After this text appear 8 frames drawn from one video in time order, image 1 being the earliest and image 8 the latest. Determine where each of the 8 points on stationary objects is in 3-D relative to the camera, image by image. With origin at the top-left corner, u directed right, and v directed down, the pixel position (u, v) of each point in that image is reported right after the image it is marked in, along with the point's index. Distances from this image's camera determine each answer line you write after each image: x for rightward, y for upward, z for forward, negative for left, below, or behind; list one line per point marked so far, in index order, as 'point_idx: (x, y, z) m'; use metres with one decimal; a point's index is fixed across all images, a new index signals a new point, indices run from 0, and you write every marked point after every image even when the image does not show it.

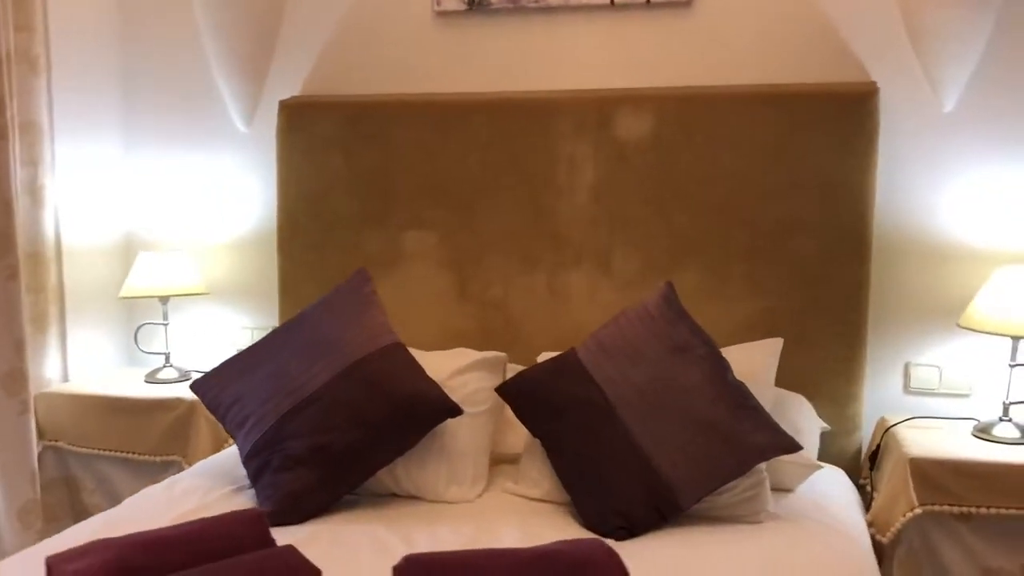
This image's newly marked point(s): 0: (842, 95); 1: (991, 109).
0: (+0.8, +0.5, +2.3) m
1: (+1.1, +0.4, +2.2) m
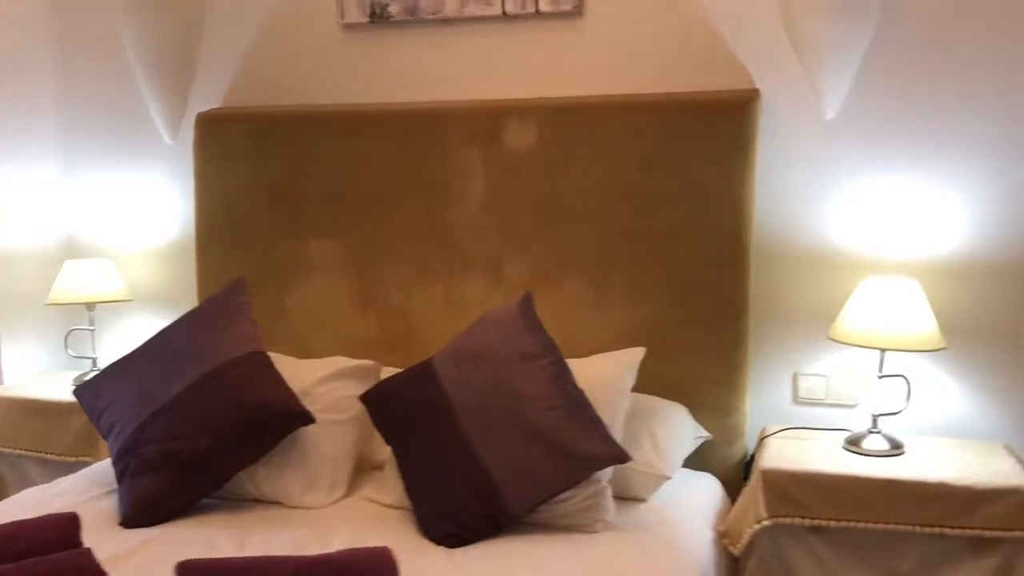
0: (+0.5, +0.4, +2.3) m
1: (+0.8, +0.4, +2.2) m
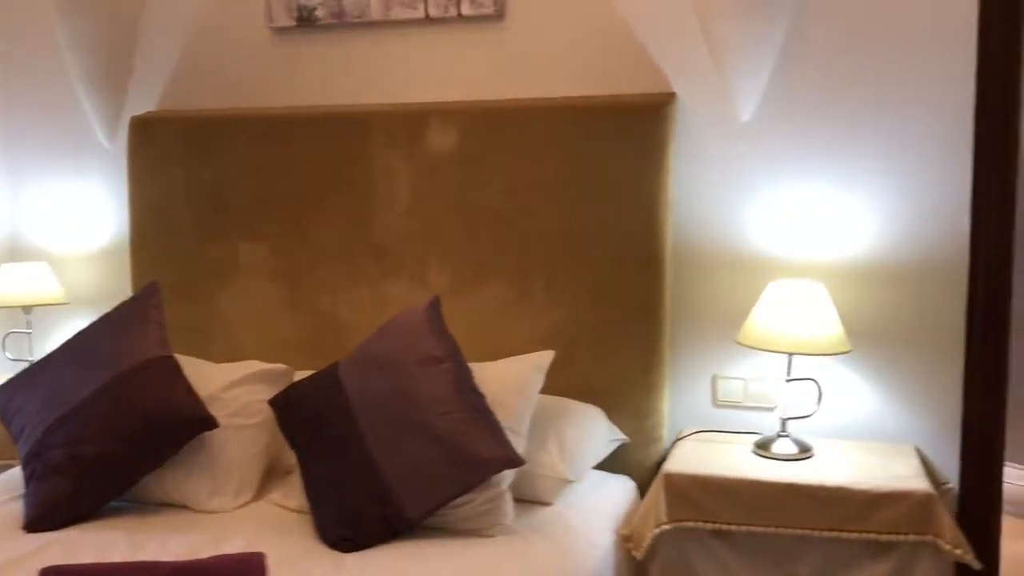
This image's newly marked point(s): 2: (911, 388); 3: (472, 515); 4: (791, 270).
0: (+0.3, +0.4, +2.3) m
1: (+0.6, +0.4, +2.2) m
2: (+0.9, -0.2, +2.2) m
3: (-0.1, -0.4, +1.9) m
4: (+0.7, 0.0, +2.2) m
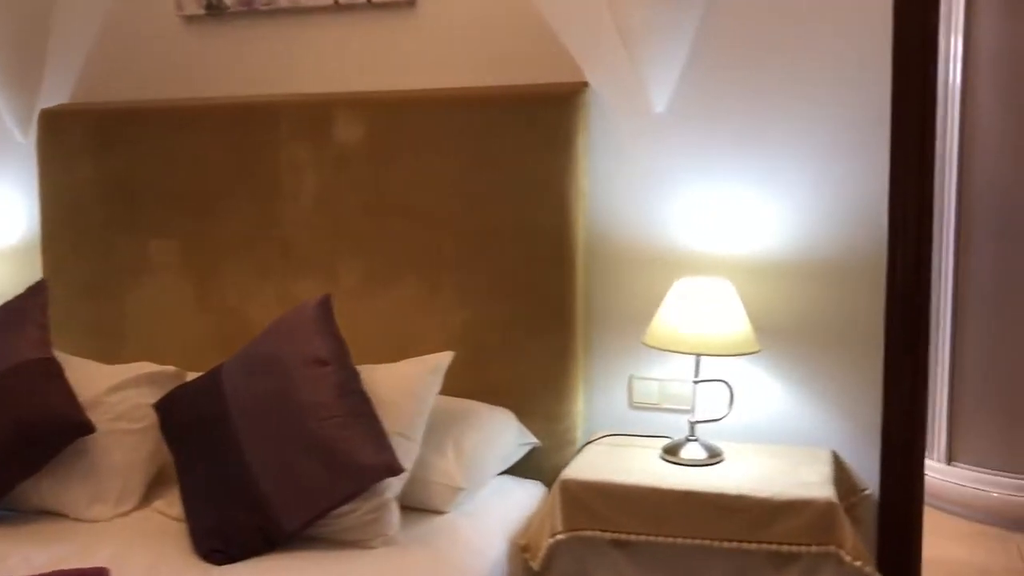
0: (+0.1, +0.4, +2.2) m
1: (+0.4, +0.4, +2.1) m
2: (+0.7, -0.2, +2.1) m
3: (-0.3, -0.4, +1.8) m
4: (+0.4, 0.0, +2.1) m
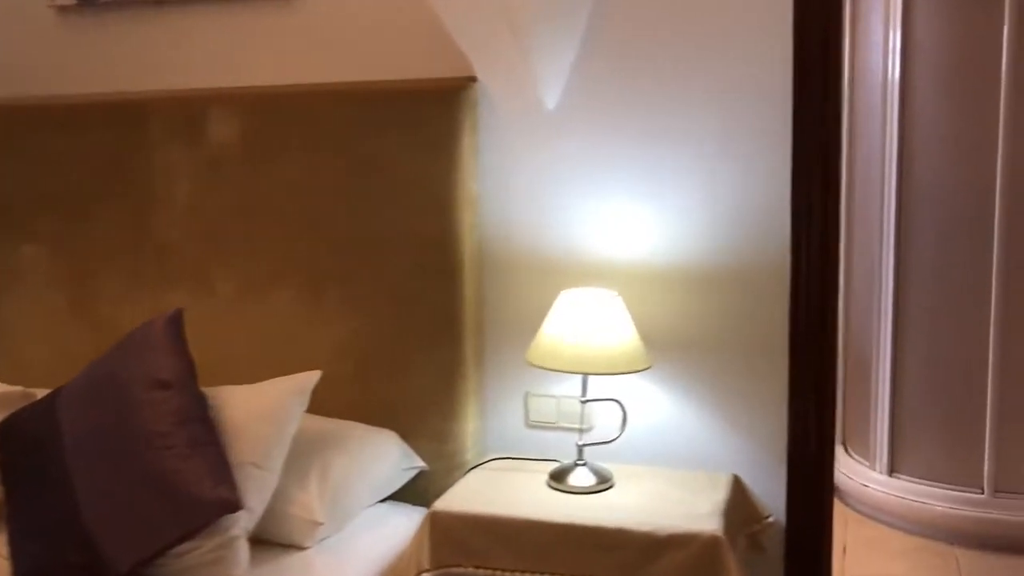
0: (-0.2, +0.4, +2.0) m
1: (+0.2, +0.4, +2.0) m
2: (+0.4, -0.2, +1.9) m
3: (-0.5, -0.5, +1.6) m
4: (+0.2, 0.0, +2.0) m
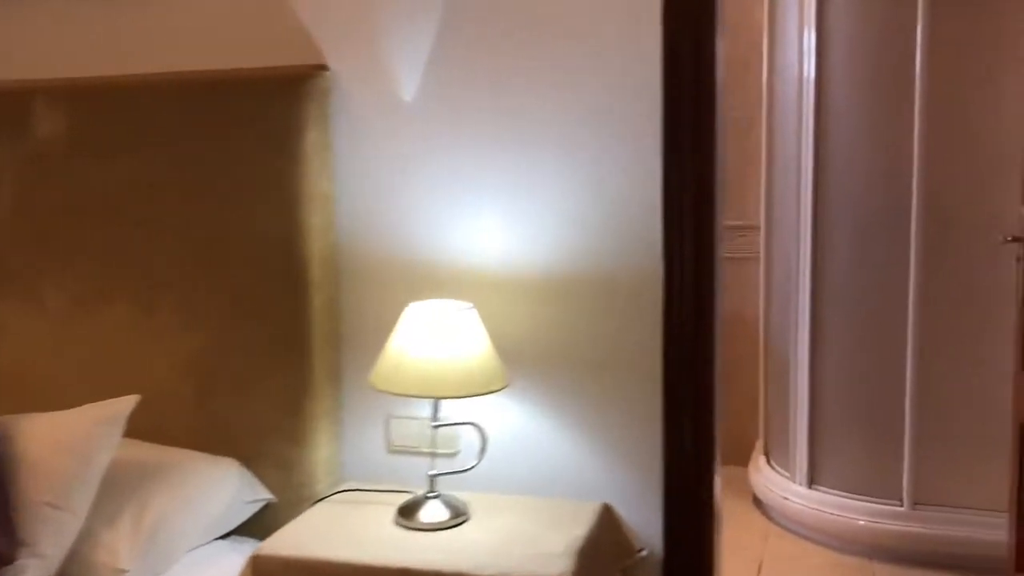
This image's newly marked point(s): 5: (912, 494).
0: (-0.5, +0.4, +1.8) m
1: (-0.1, +0.4, +1.8) m
2: (+0.2, -0.3, +1.7) m
3: (-0.8, -0.5, +1.4) m
4: (-0.1, 0.0, +1.8) m
5: (+1.2, -0.6, +2.9) m
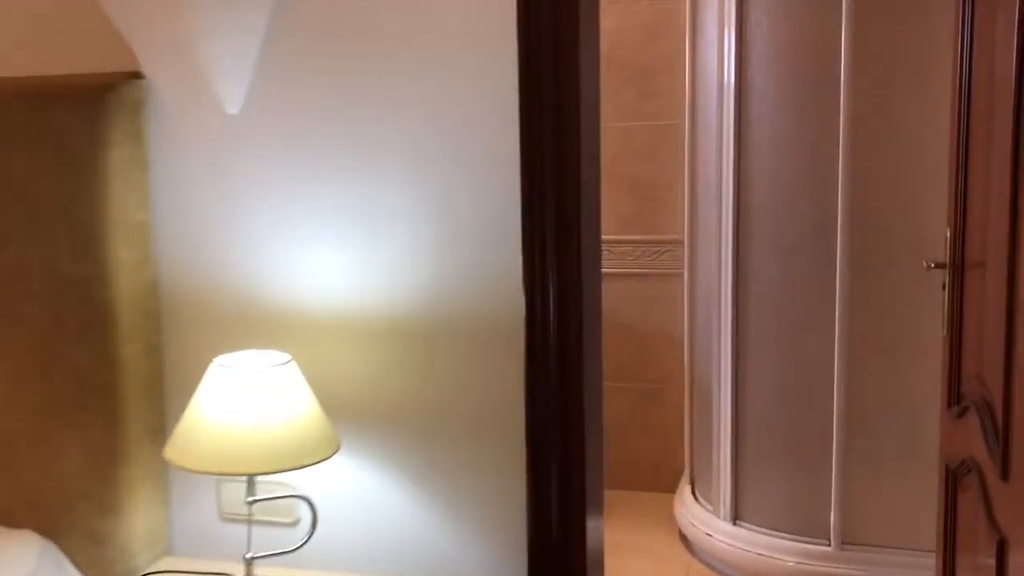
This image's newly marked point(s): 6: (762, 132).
0: (-0.7, +0.3, +1.5) m
1: (-0.4, +0.3, +1.5) m
2: (-0.1, -0.3, +1.5) m
3: (-1.0, -0.6, +1.1) m
4: (-0.3, -0.1, +1.6) m
5: (+0.9, -0.7, +2.7) m
6: (+0.7, +0.4, +2.7) m
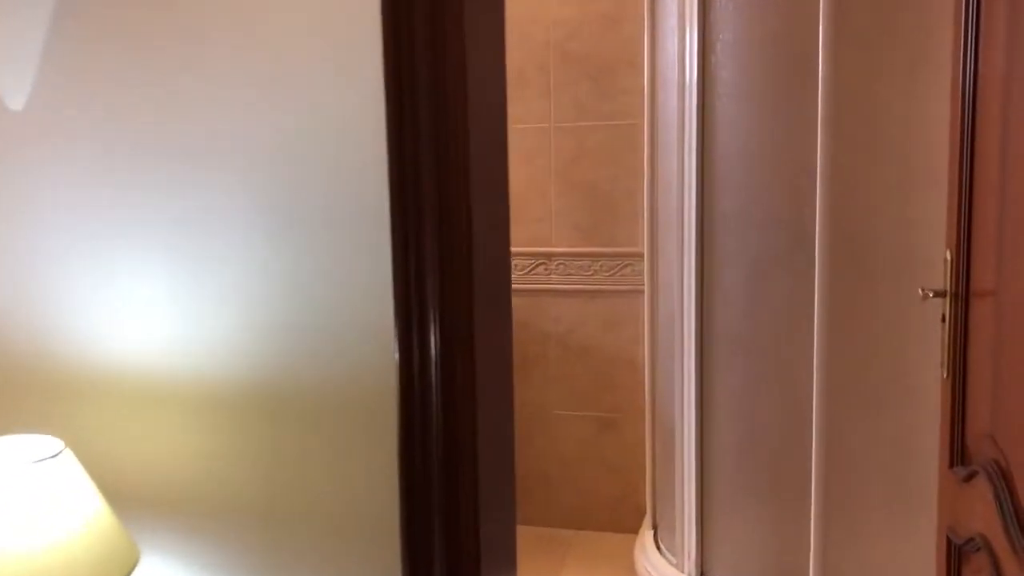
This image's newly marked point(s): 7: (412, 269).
0: (-0.9, +0.3, +1.2) m
1: (-0.5, +0.2, +1.2) m
2: (-0.2, -0.4, +1.1) m
3: (-1.2, -0.6, +0.7) m
4: (-0.5, -0.1, +1.2) m
5: (+0.8, -0.8, +2.4) m
6: (+0.5, +0.4, +2.3) m
7: (-0.1, 0.0, +1.1) m
